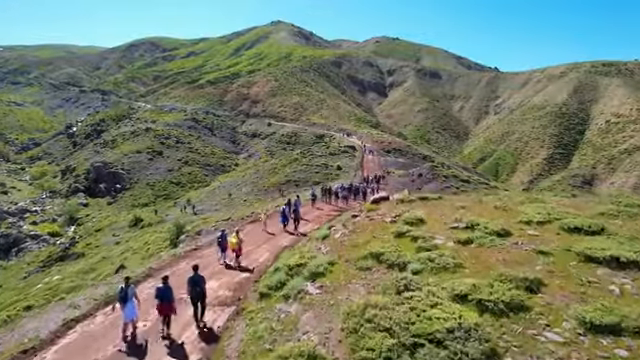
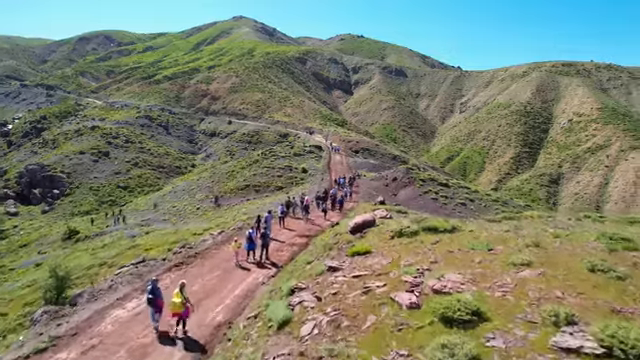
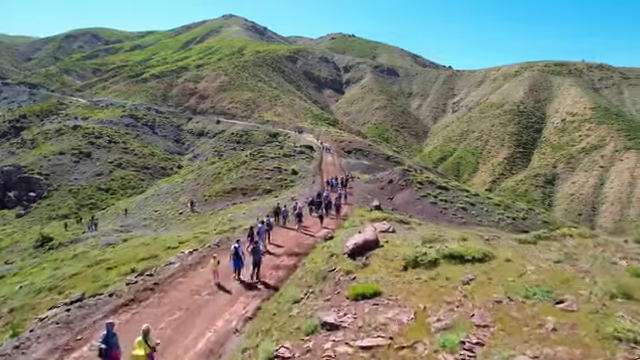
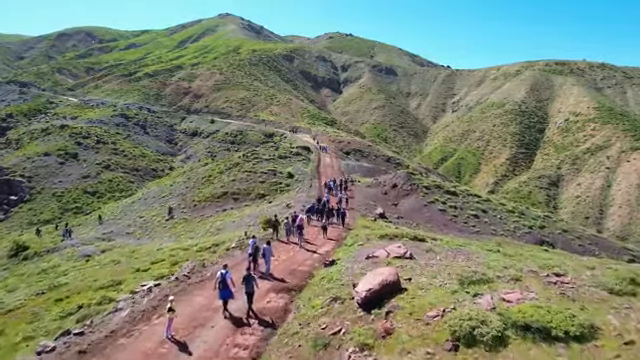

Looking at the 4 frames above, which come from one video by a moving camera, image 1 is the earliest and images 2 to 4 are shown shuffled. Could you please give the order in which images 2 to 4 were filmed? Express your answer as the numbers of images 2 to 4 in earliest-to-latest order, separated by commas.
2, 3, 4
